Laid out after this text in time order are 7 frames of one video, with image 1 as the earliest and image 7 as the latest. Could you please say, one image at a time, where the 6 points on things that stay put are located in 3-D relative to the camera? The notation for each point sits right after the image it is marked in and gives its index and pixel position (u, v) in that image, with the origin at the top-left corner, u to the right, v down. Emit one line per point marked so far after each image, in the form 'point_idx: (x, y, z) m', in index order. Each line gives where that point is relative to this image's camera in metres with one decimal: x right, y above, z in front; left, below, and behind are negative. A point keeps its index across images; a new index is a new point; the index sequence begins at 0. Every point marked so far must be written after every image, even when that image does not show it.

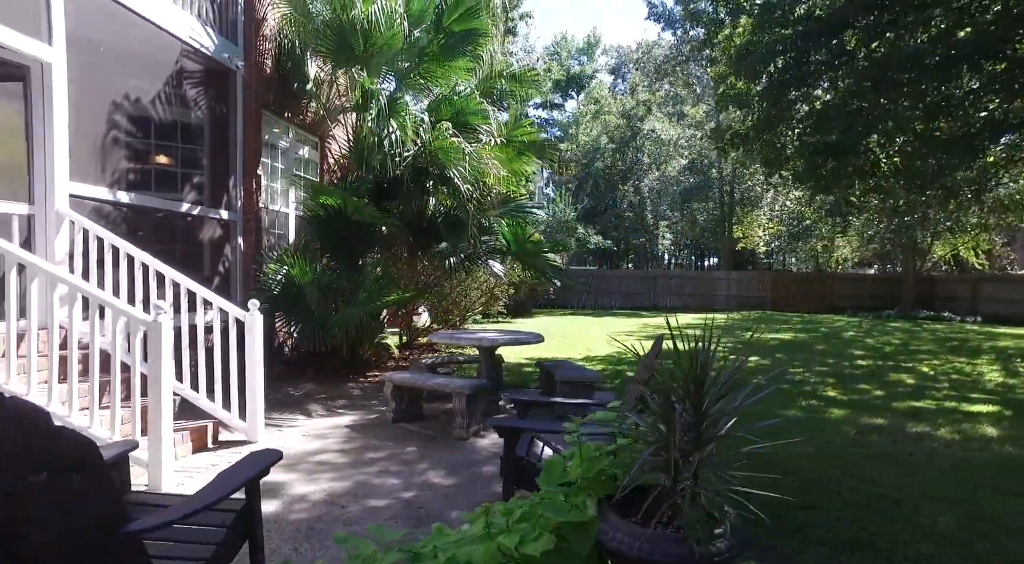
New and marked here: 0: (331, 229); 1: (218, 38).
0: (-1.9, +0.5, +7.4) m
1: (-3.2, +2.6, +7.4) m
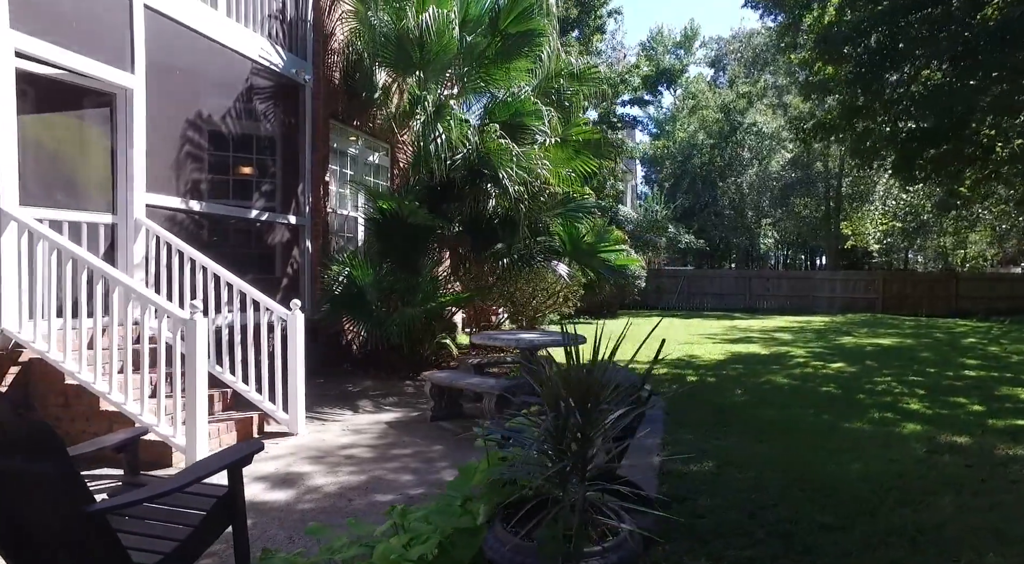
0: (-1.3, +0.5, +7.6) m
1: (-2.6, +2.6, +7.9) m
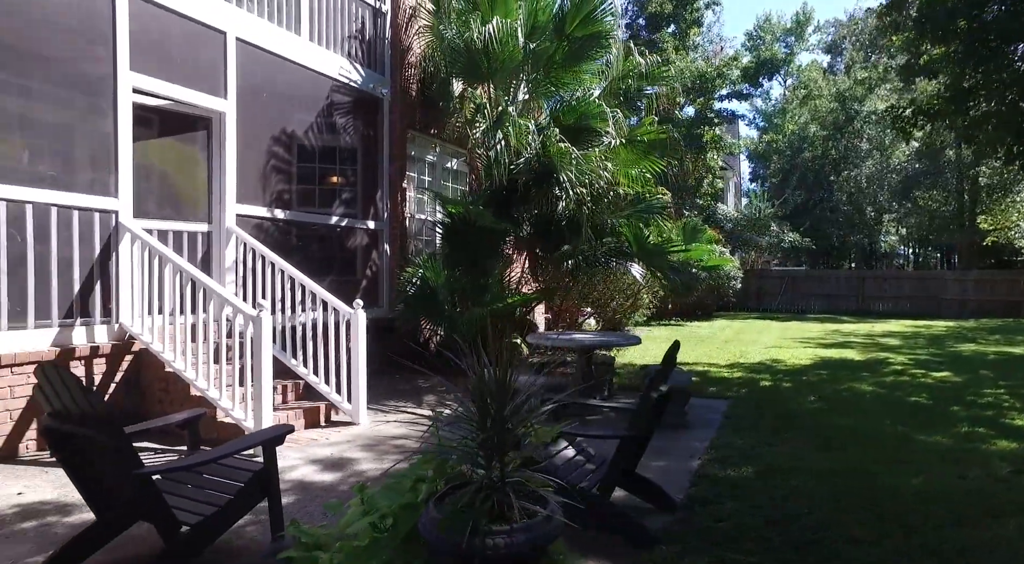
0: (-0.6, +0.5, +8.0) m
1: (-1.8, +2.6, +8.5) m
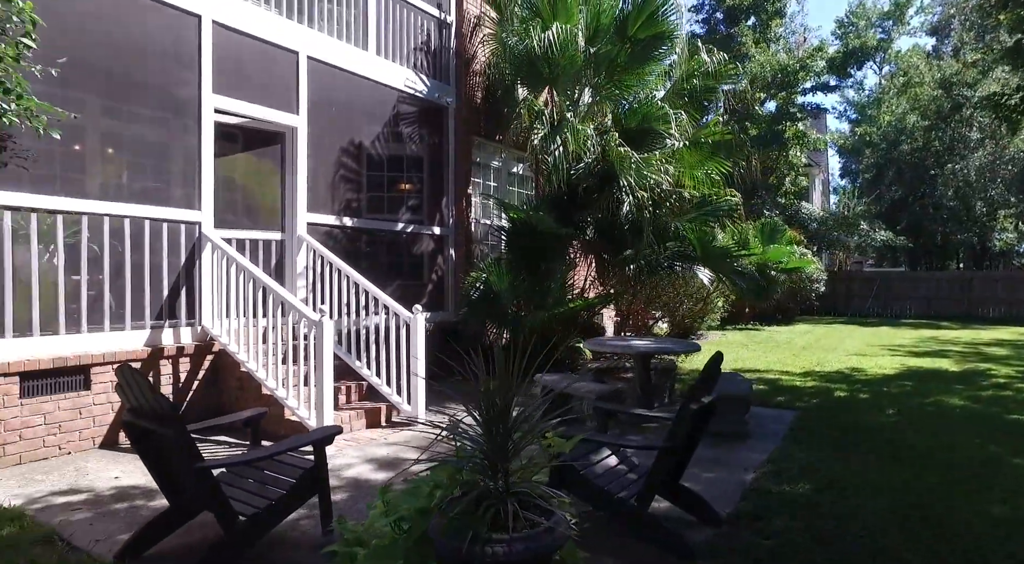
0: (+0.1, +0.4, +8.1) m
1: (-1.0, +2.5, +8.8) m
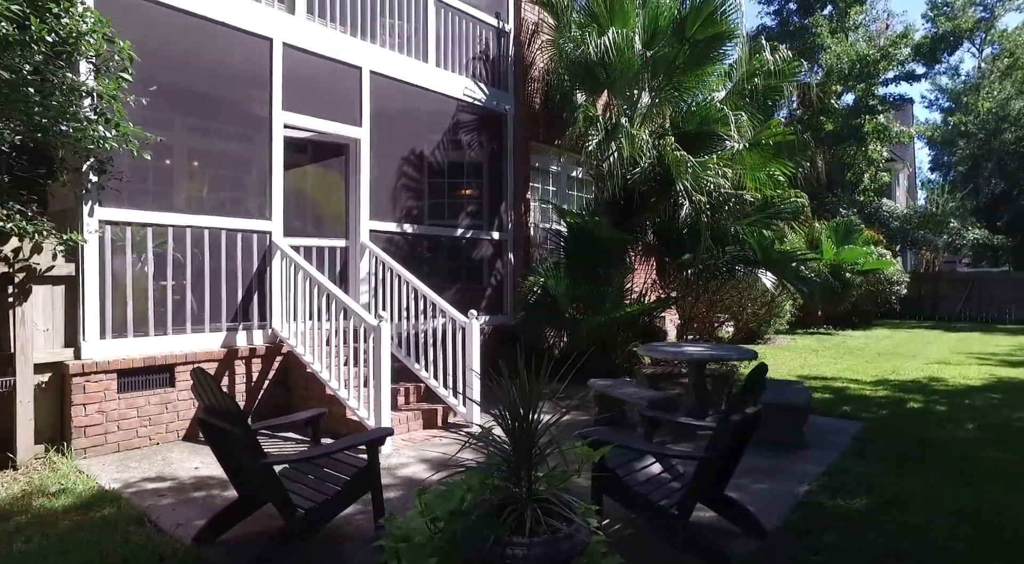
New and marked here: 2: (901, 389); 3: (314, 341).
0: (+0.8, +0.4, +8.2) m
1: (-0.3, +2.5, +9.0) m
2: (+4.6, -1.2, +8.3) m
3: (-1.9, -0.6, +6.8) m
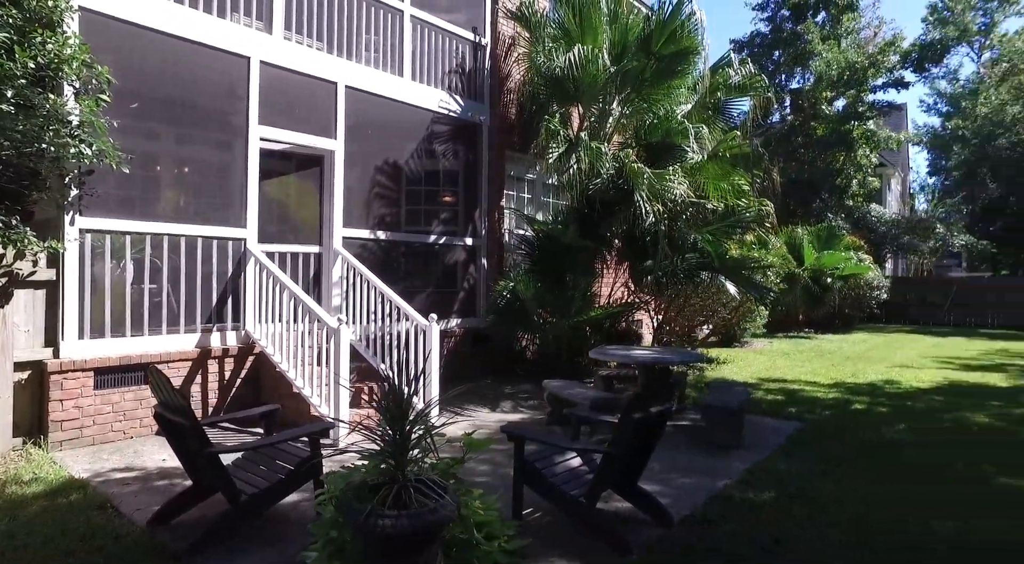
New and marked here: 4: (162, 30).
0: (+0.4, +0.3, +8.5) m
1: (-0.6, +2.4, +9.3) m
2: (+4.2, -1.3, +8.4) m
3: (-2.3, -0.6, +7.2) m
4: (-3.3, +2.4, +6.6) m
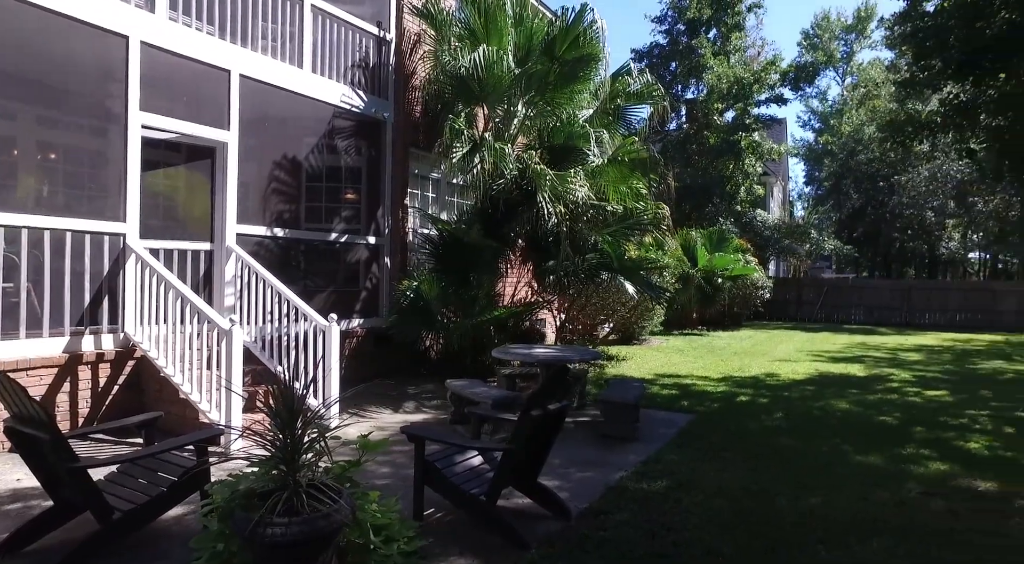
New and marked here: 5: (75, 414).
0: (-0.8, +0.3, +8.5) m
1: (-1.9, +2.4, +9.2) m
2: (+3.0, -1.3, +8.9) m
3: (-3.3, -0.6, +6.8) m
4: (-4.2, +2.4, +6.1) m
5: (-4.0, -1.2, +6.4) m
